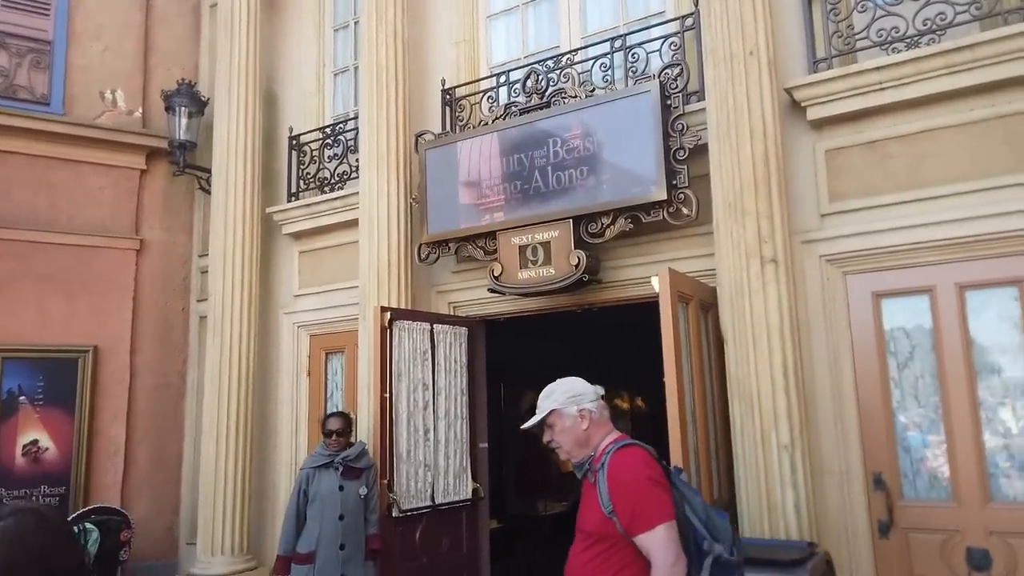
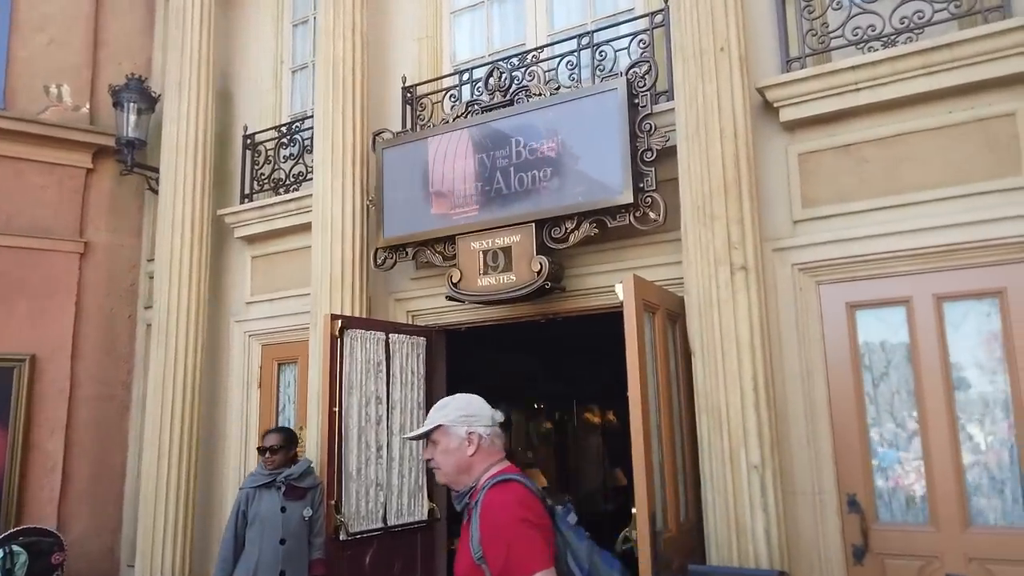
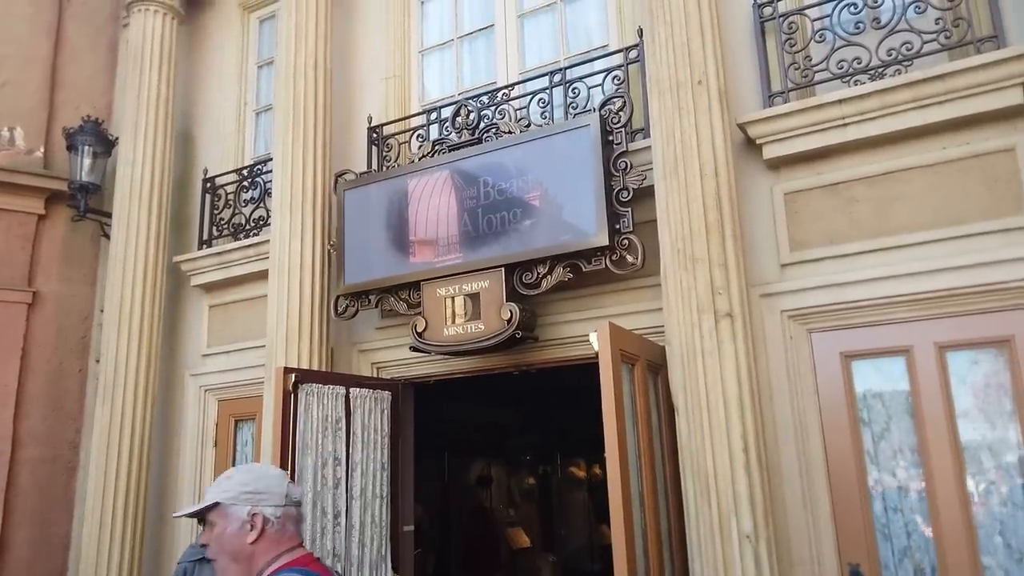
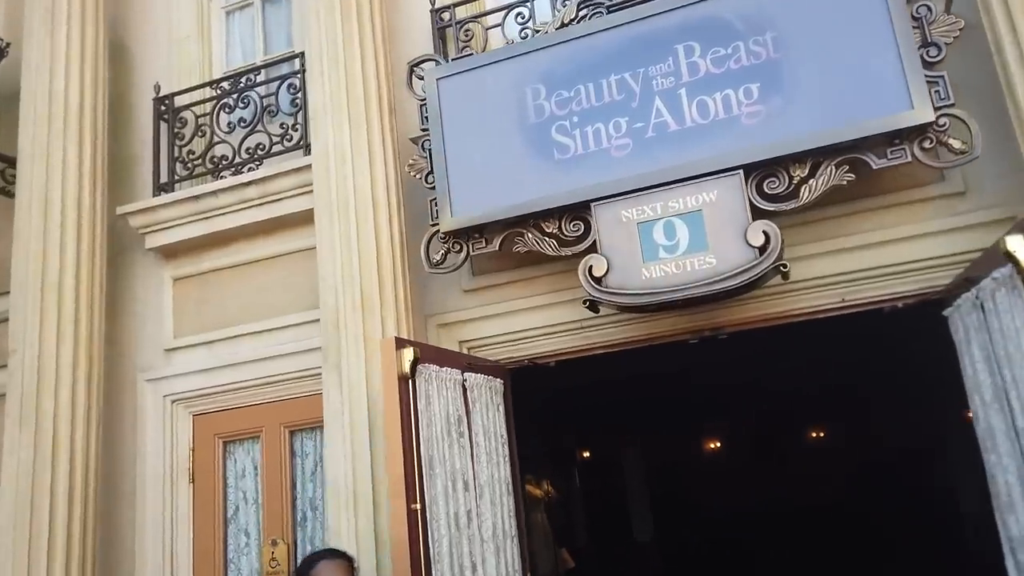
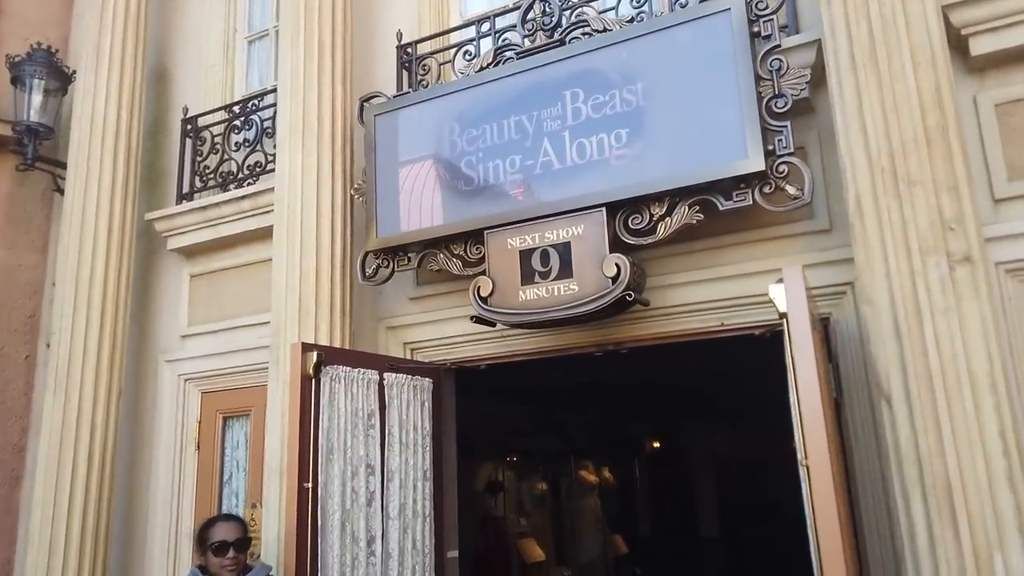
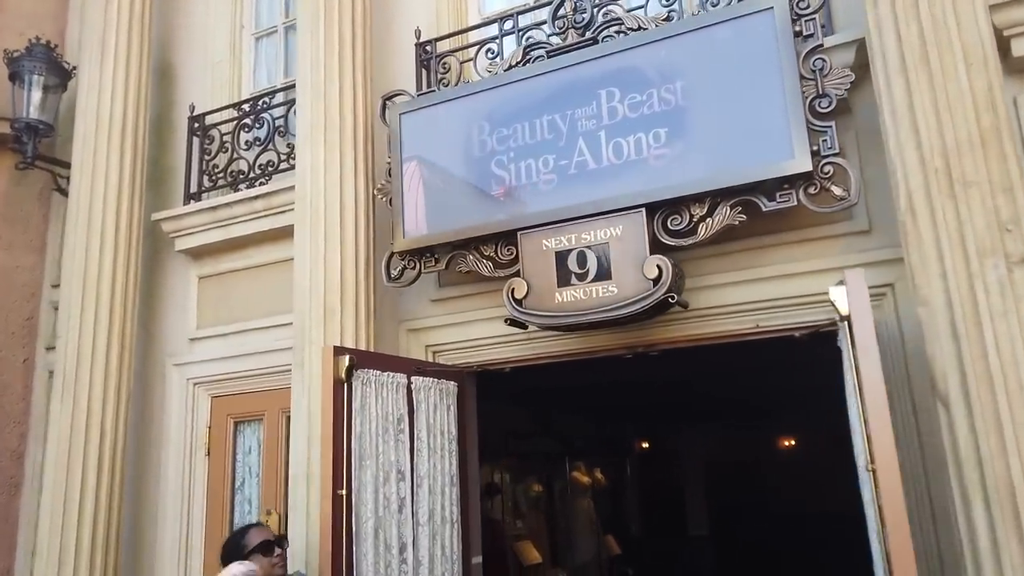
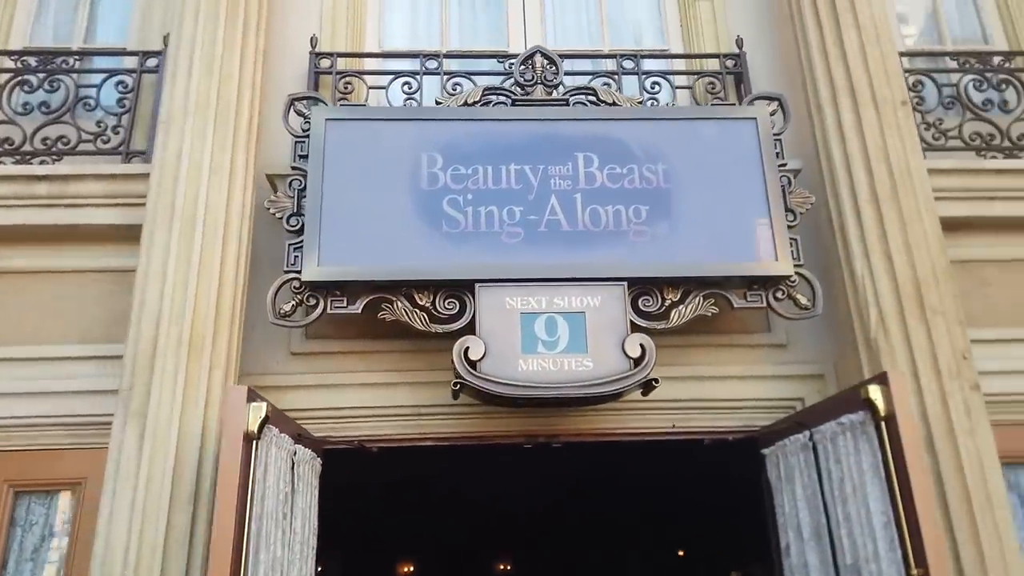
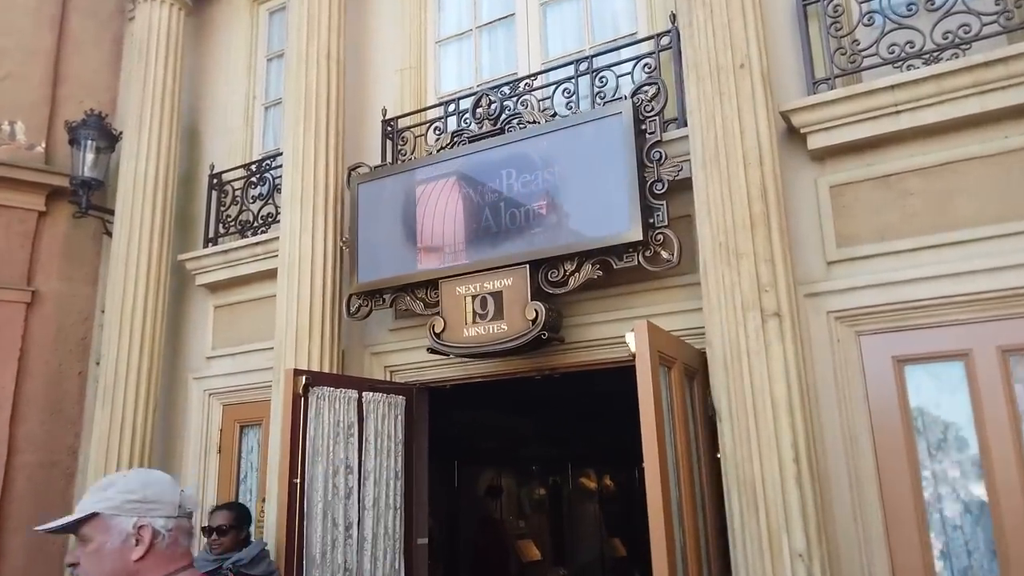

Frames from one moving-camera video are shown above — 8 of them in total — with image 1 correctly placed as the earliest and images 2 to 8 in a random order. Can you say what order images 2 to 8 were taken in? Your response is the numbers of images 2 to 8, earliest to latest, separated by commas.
2, 3, 8, 5, 6, 4, 7
